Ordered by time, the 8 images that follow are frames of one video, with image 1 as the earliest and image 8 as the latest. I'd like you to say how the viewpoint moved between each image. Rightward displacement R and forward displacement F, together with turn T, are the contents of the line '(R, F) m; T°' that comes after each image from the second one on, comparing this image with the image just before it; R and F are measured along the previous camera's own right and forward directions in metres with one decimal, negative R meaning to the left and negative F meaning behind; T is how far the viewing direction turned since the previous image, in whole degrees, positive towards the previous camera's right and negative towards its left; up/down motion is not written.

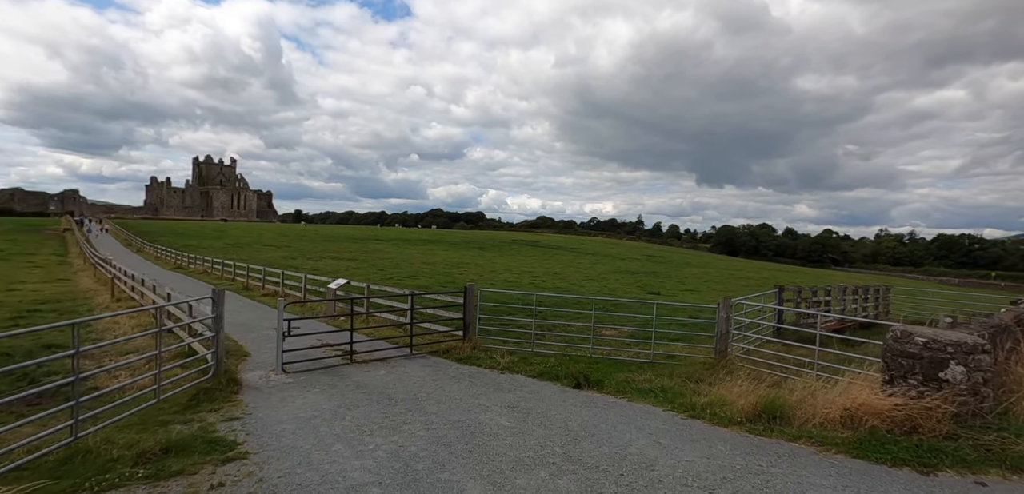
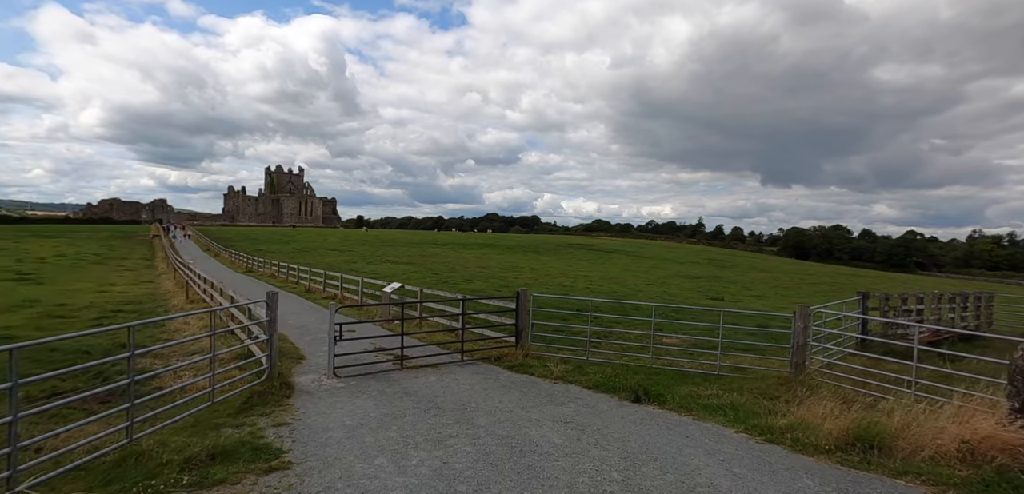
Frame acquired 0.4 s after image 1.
(0.0, +0.5) m; -6°
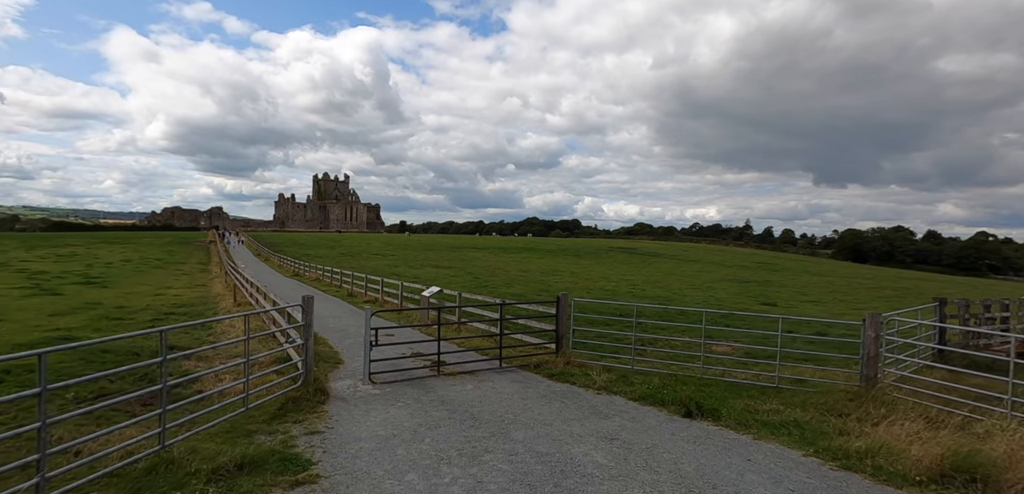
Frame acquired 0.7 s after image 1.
(0.0, +0.4) m; -4°
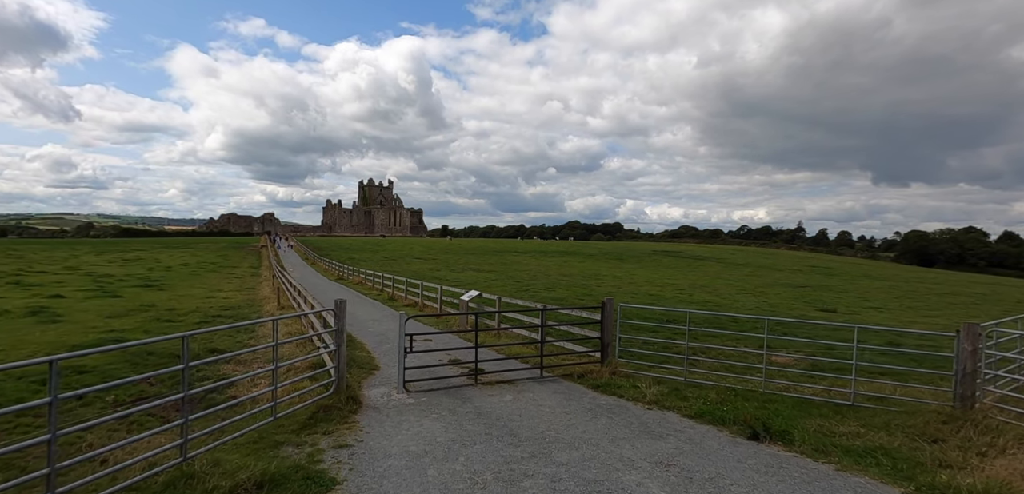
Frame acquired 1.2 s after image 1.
(0.0, +0.6) m; -4°
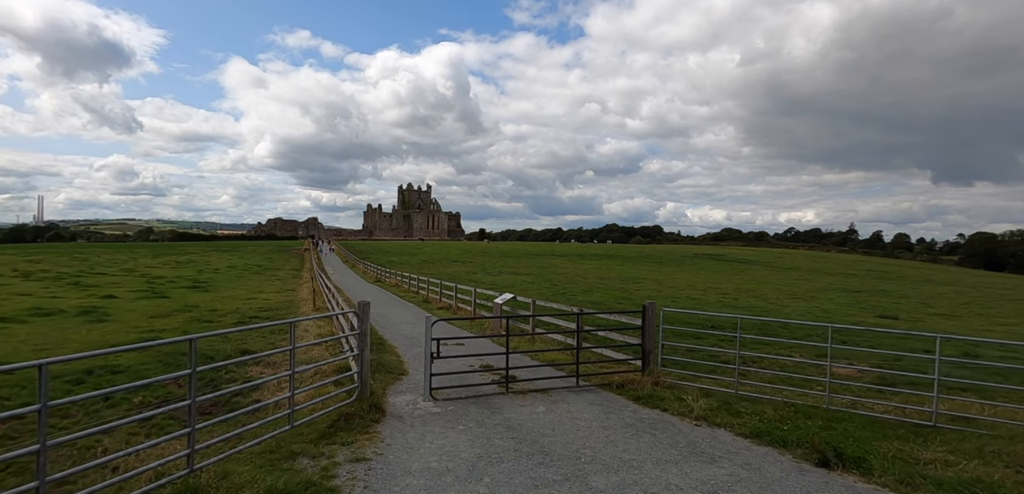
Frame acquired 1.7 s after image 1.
(+0.1, +0.6) m; -4°
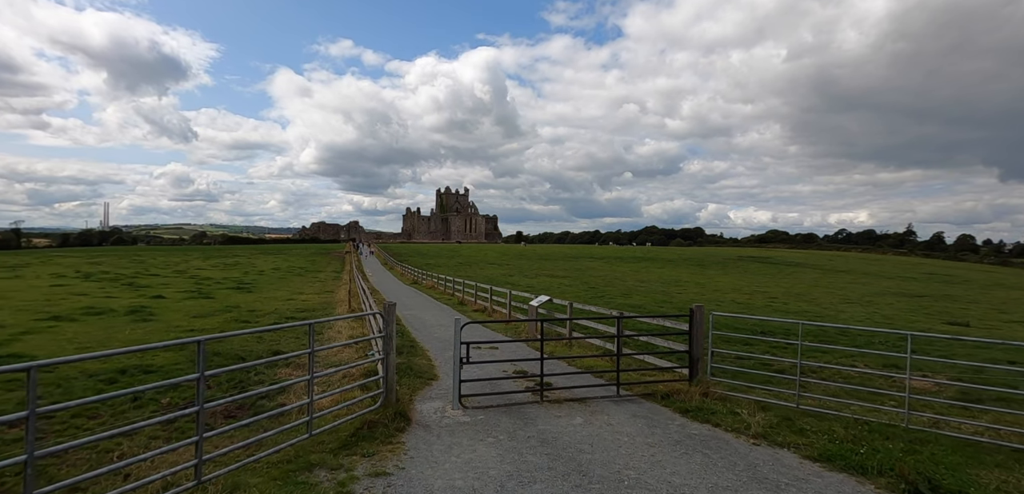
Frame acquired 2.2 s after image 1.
(0.0, +0.6) m; -4°
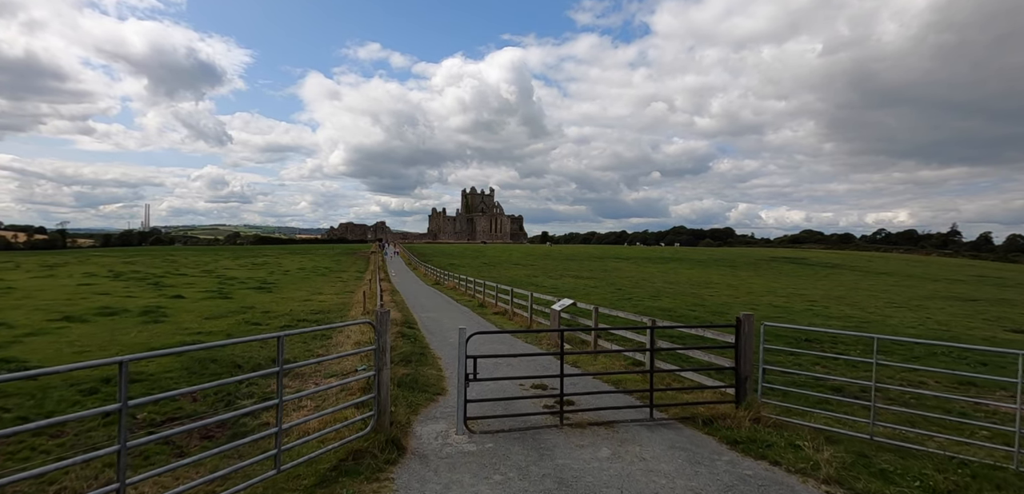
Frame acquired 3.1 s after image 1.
(+0.2, +1.2) m; -3°
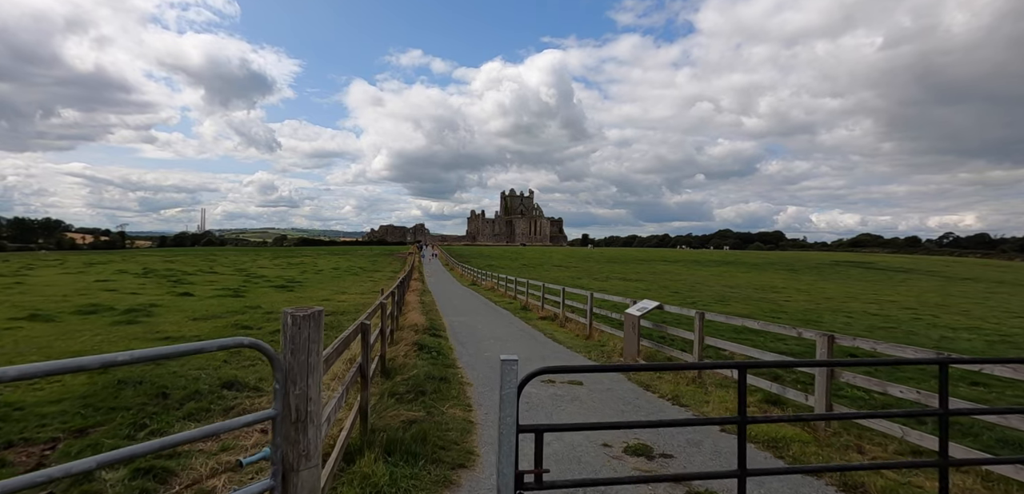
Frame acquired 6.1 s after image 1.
(-0.5, +4.4) m; -4°
